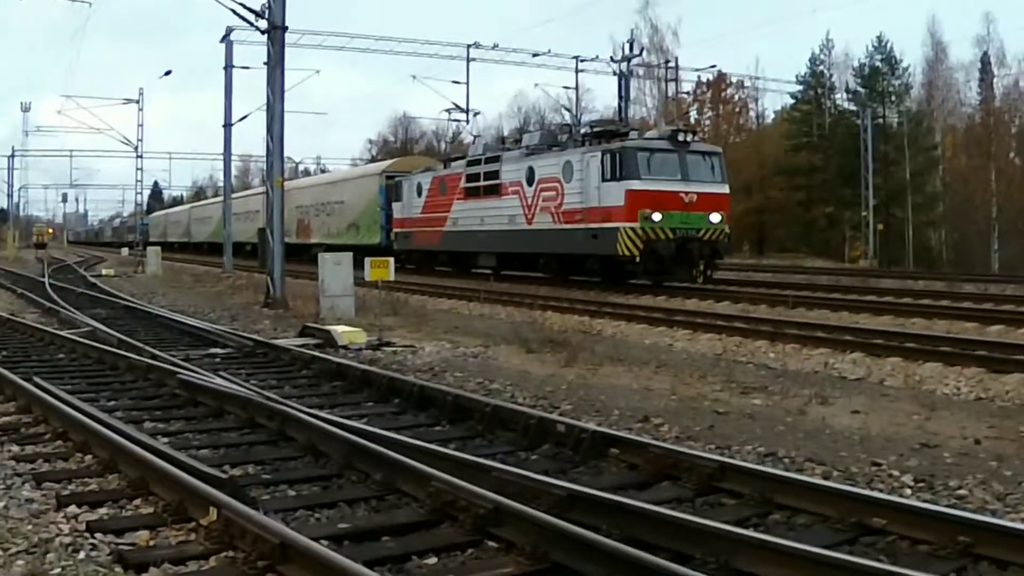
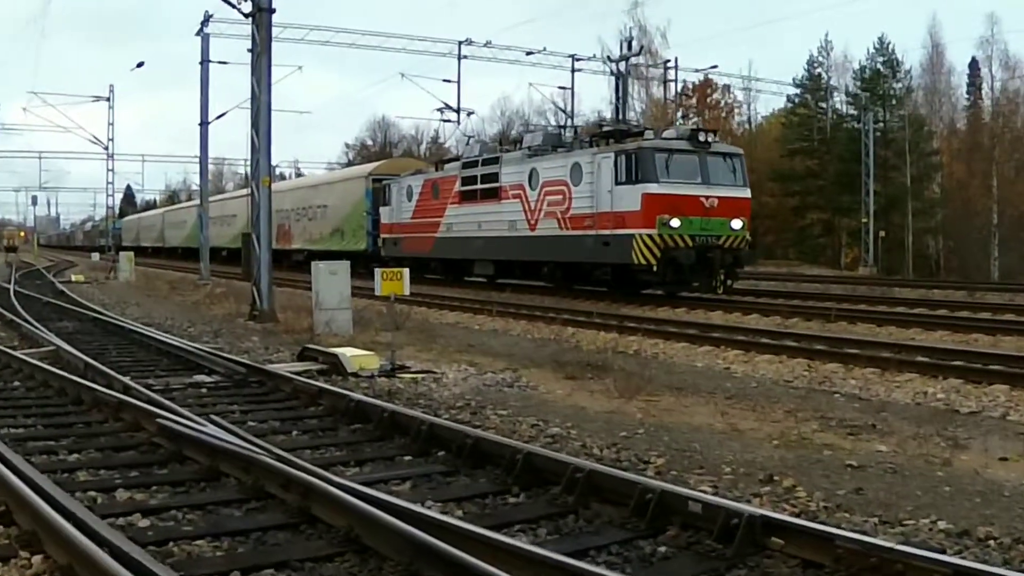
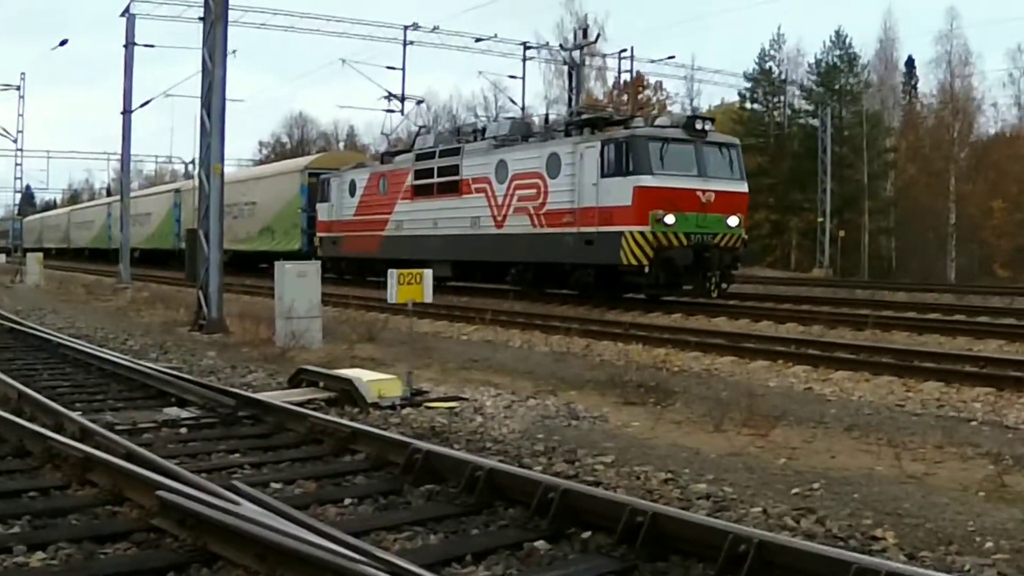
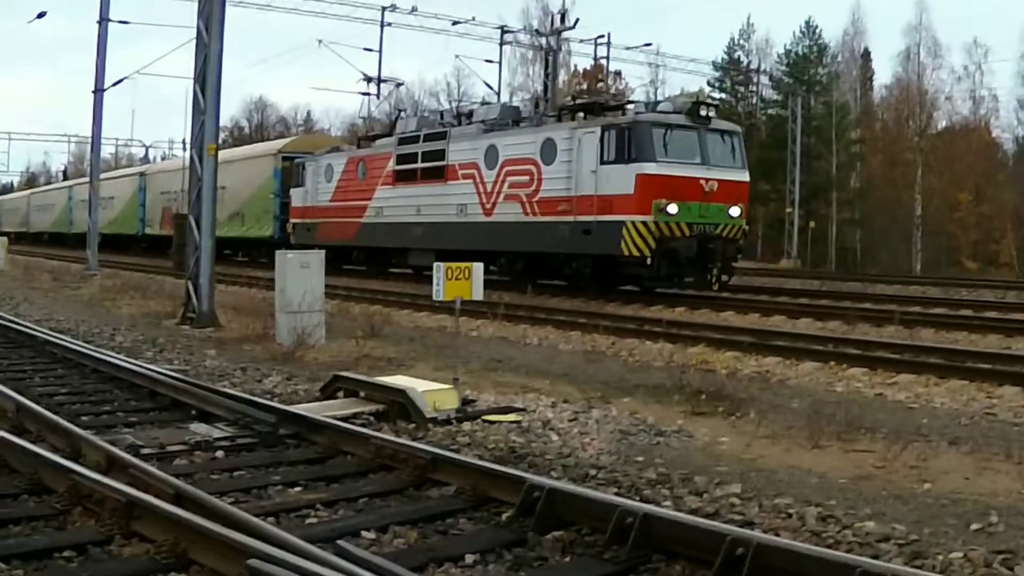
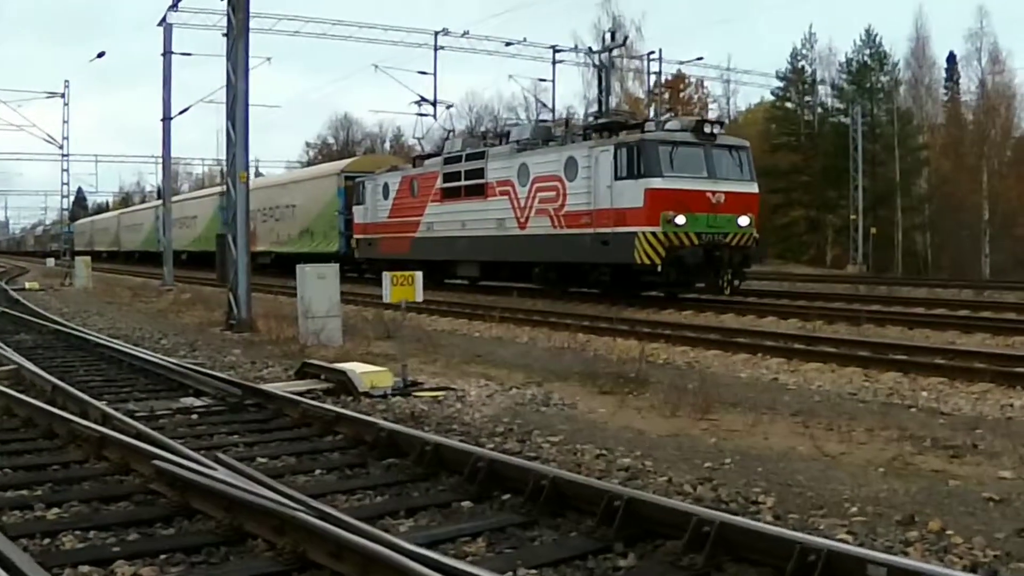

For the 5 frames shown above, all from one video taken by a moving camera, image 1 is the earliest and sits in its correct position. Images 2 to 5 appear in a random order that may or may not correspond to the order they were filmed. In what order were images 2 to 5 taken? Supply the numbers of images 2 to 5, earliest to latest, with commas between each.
2, 5, 3, 4
